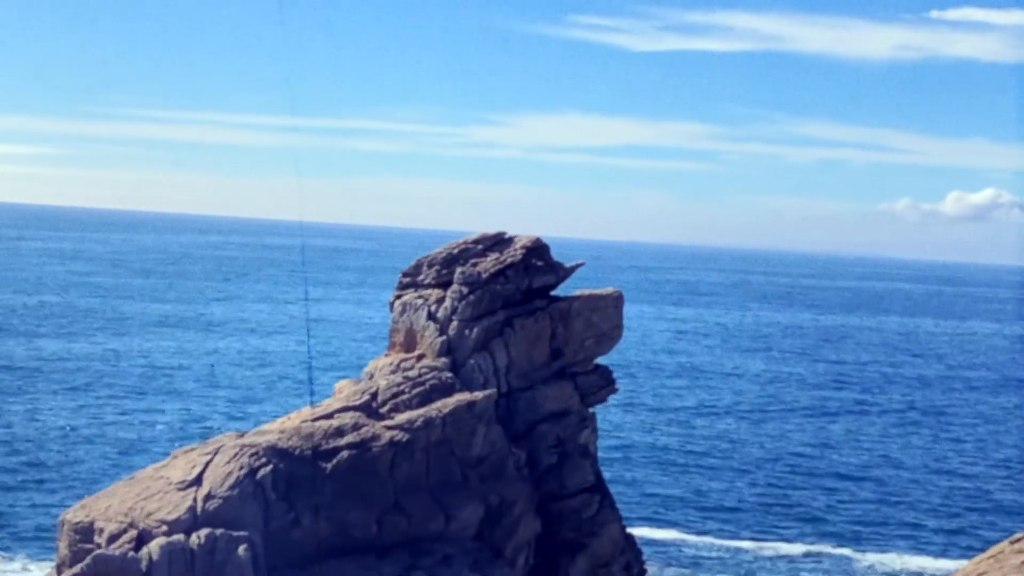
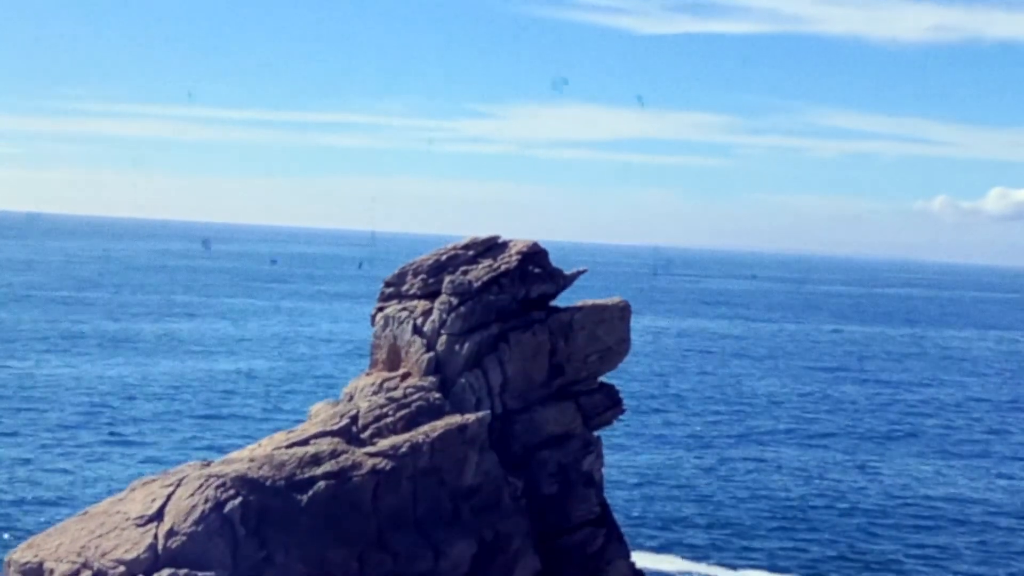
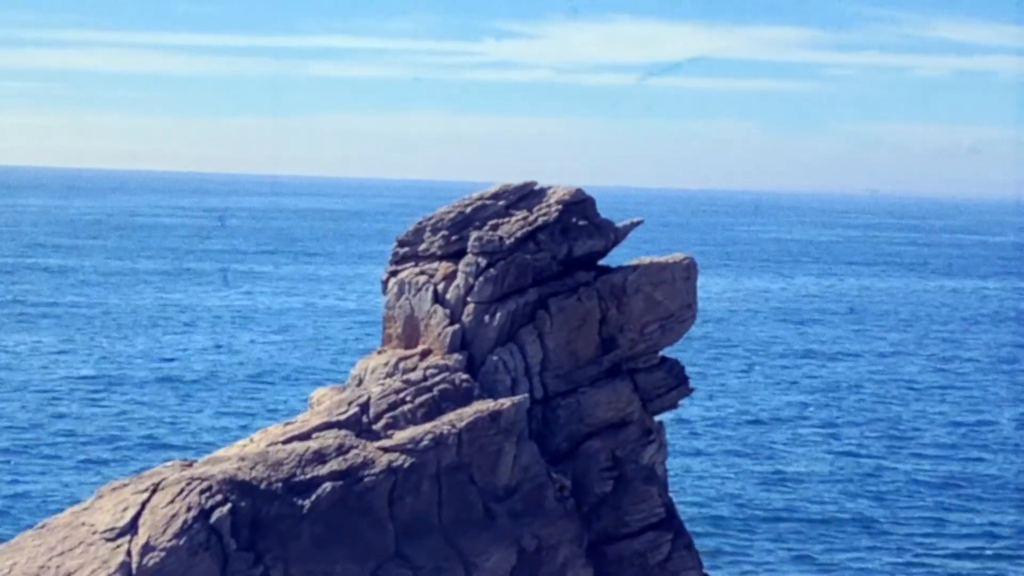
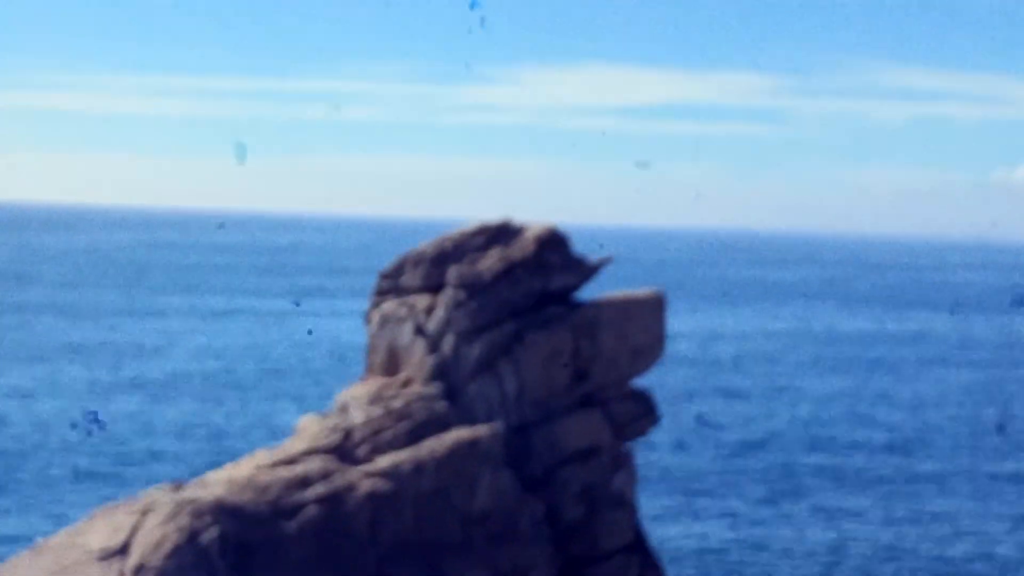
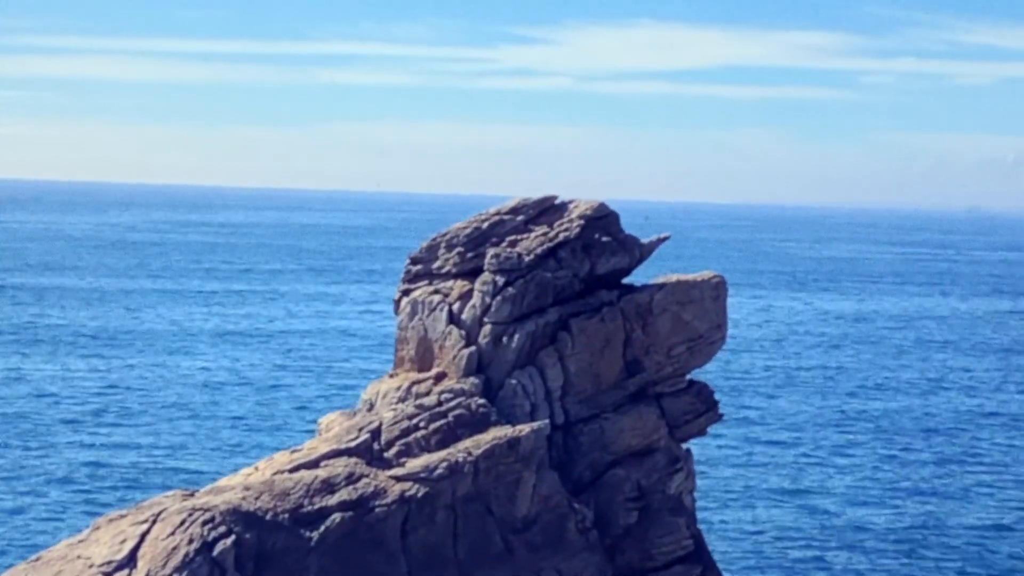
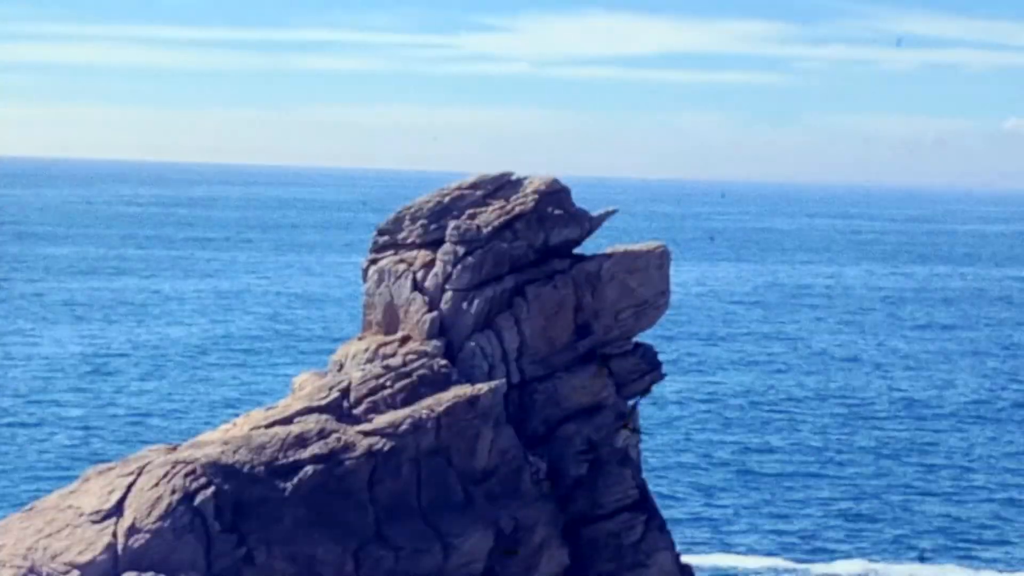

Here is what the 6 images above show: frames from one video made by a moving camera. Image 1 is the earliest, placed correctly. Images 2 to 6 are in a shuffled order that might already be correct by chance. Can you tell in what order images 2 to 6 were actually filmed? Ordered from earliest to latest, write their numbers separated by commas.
2, 4, 6, 3, 5
